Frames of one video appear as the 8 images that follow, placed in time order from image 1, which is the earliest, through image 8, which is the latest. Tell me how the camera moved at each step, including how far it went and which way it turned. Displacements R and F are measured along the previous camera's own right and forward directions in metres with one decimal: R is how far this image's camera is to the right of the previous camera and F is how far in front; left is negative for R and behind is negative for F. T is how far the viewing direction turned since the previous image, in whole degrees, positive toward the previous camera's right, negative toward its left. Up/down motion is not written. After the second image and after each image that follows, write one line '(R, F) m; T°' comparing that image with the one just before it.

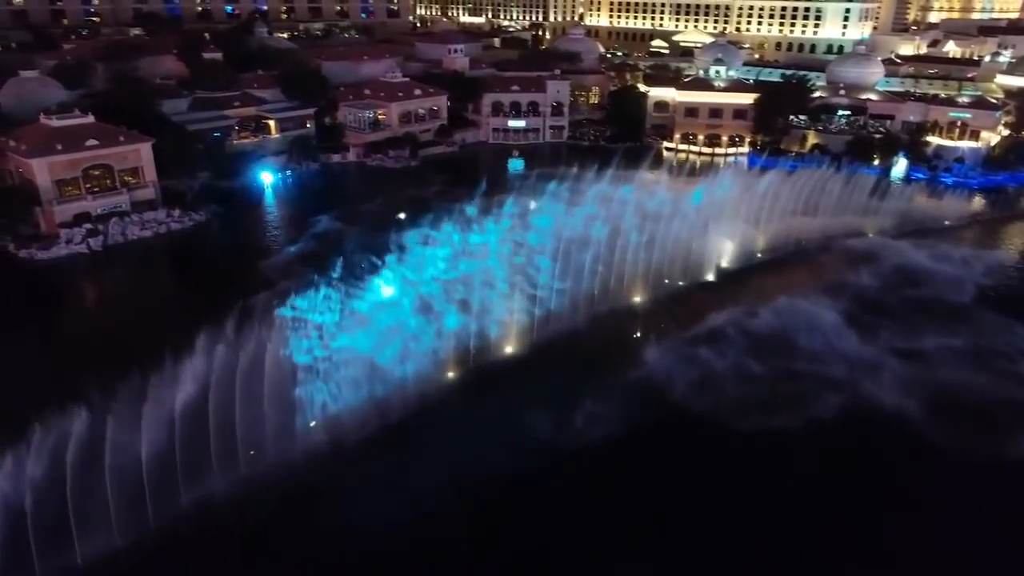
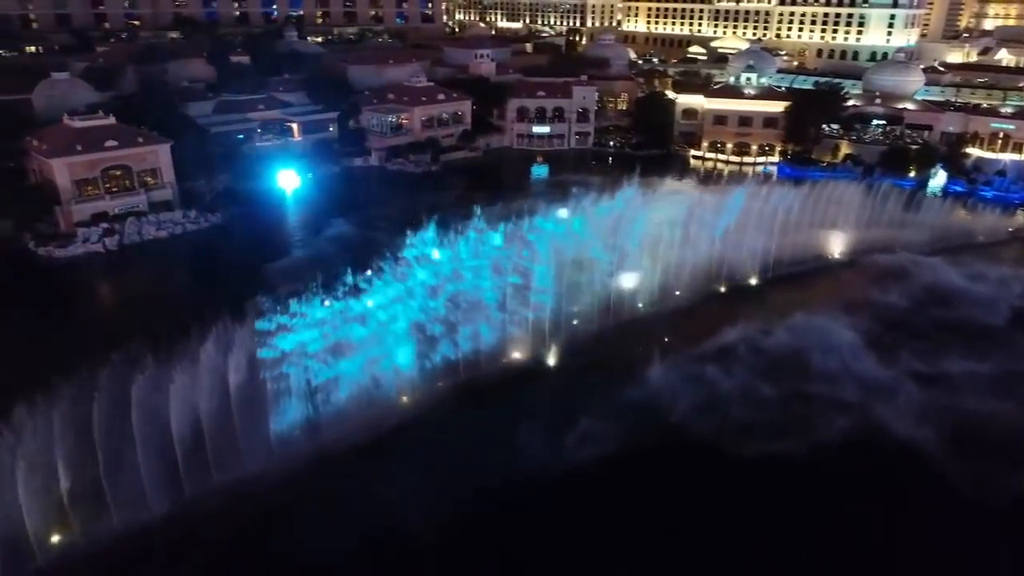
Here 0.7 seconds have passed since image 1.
(+1.1, +0.5) m; -3°
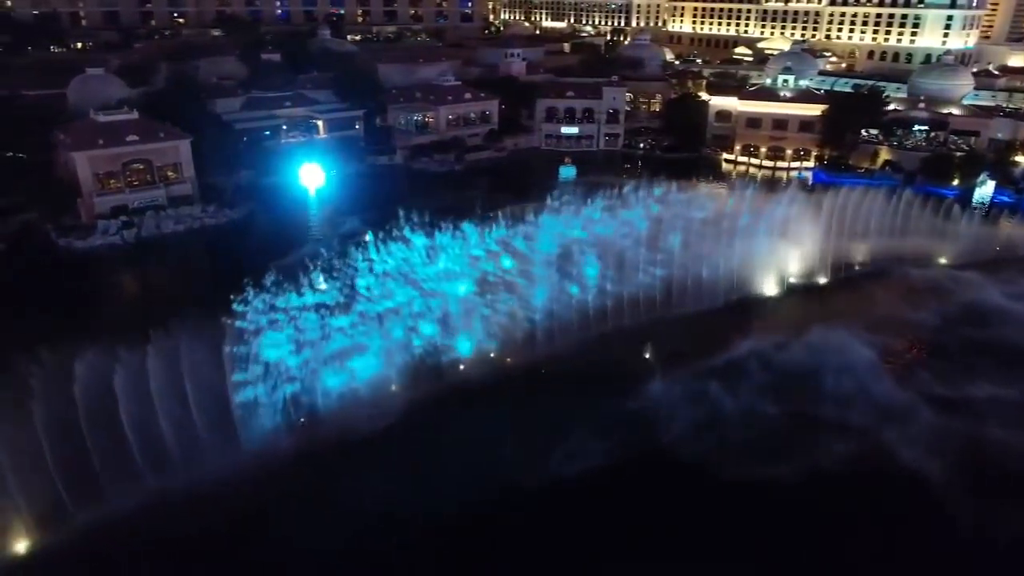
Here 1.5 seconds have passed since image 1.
(+1.4, +0.5) m; -4°
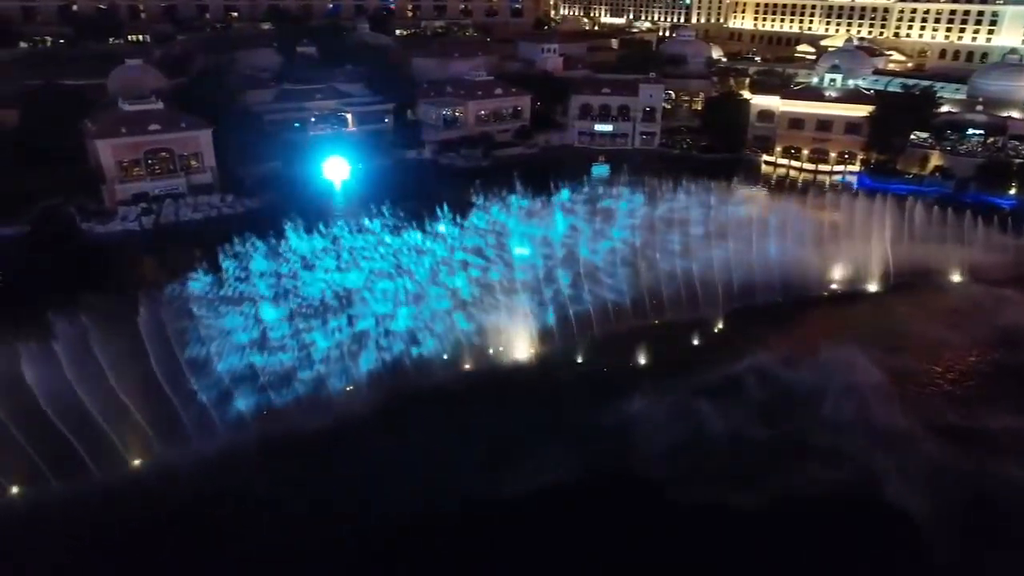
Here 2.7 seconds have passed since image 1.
(+2.2, +0.7) m; -5°
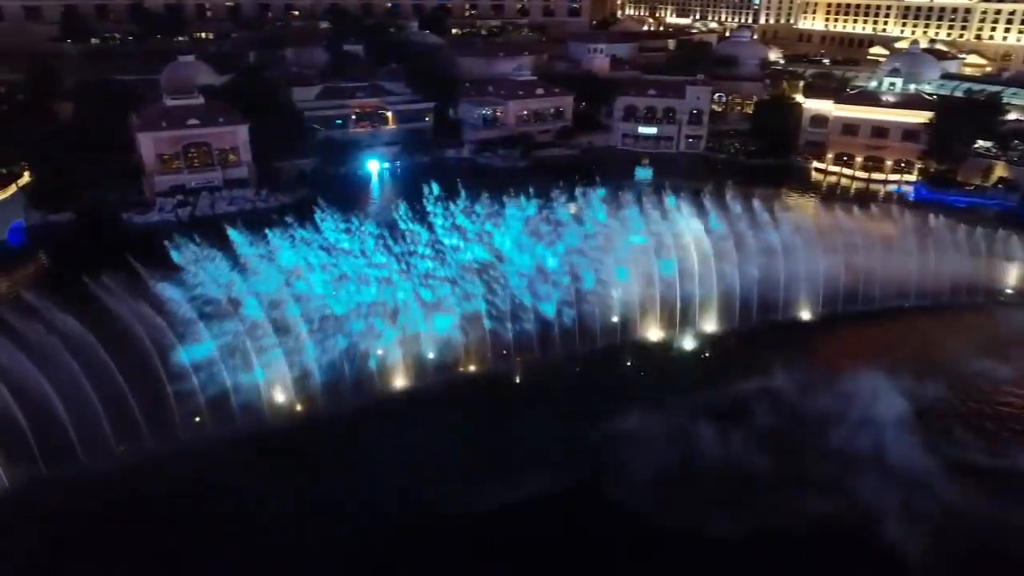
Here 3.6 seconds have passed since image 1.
(+1.7, +0.4) m; -5°
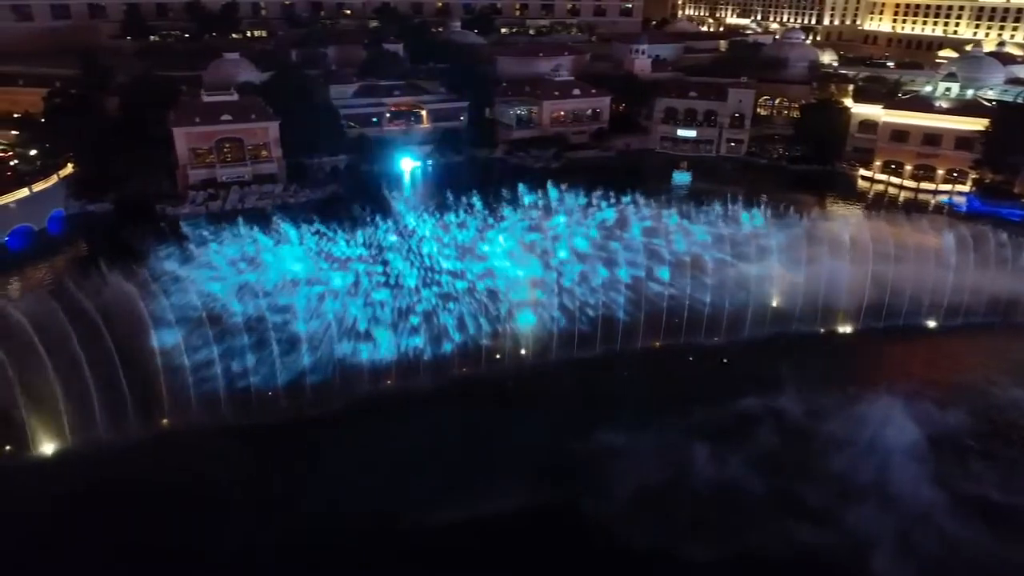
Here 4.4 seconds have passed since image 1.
(+1.6, +0.4) m; -5°
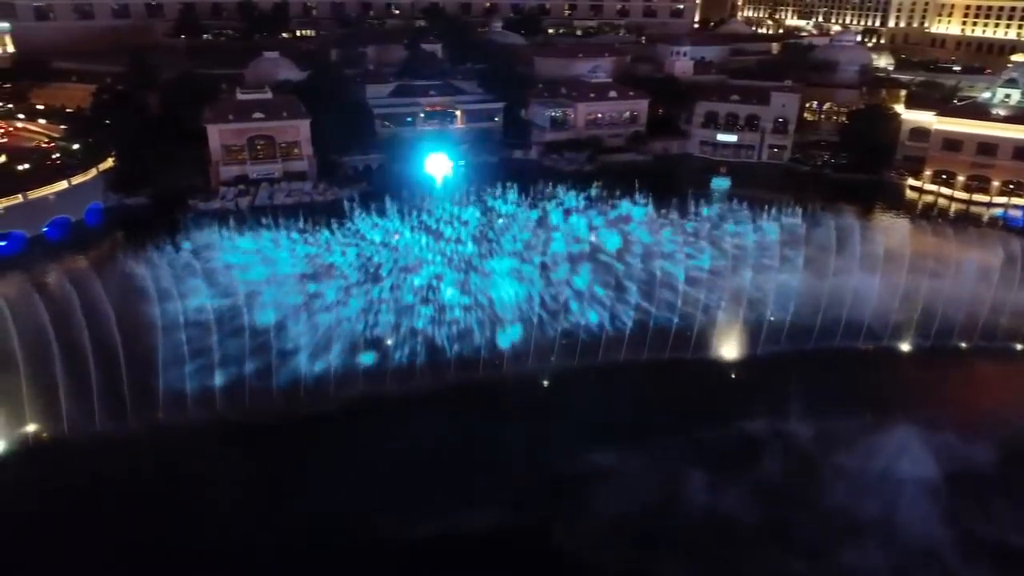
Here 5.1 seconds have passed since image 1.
(+1.3, +0.4) m; -4°
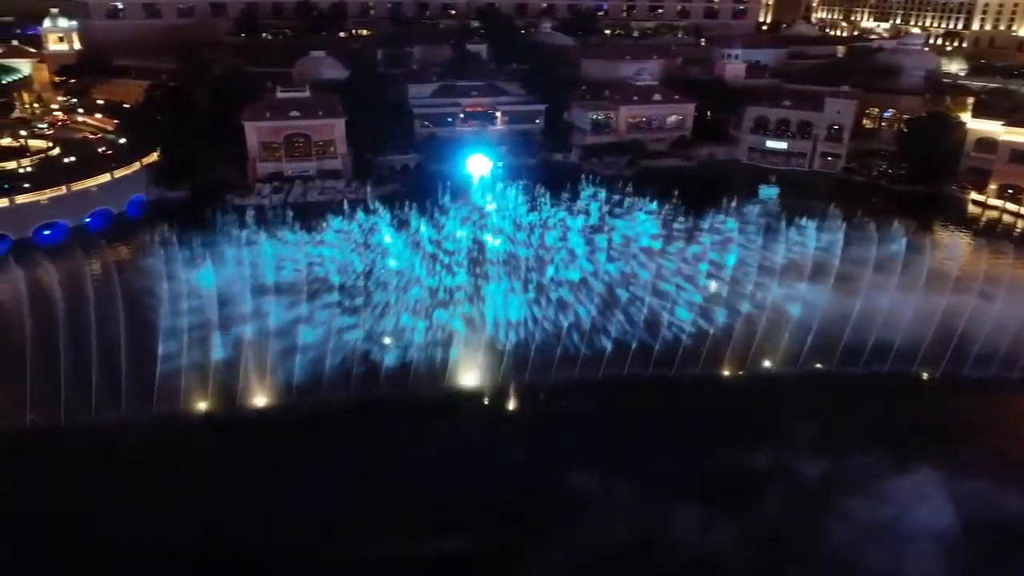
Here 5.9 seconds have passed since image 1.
(+1.6, +0.5) m; -5°
